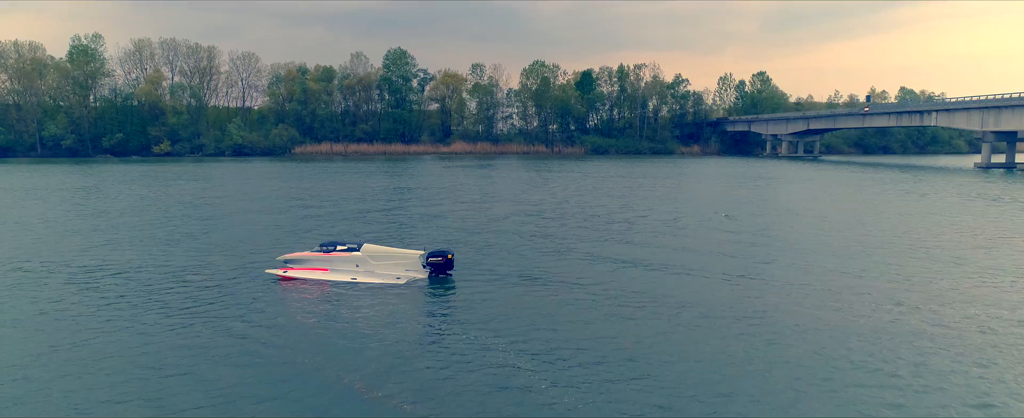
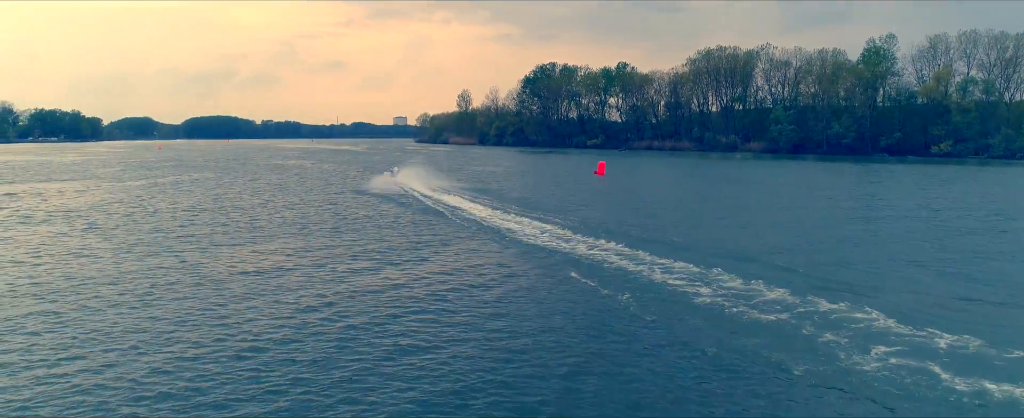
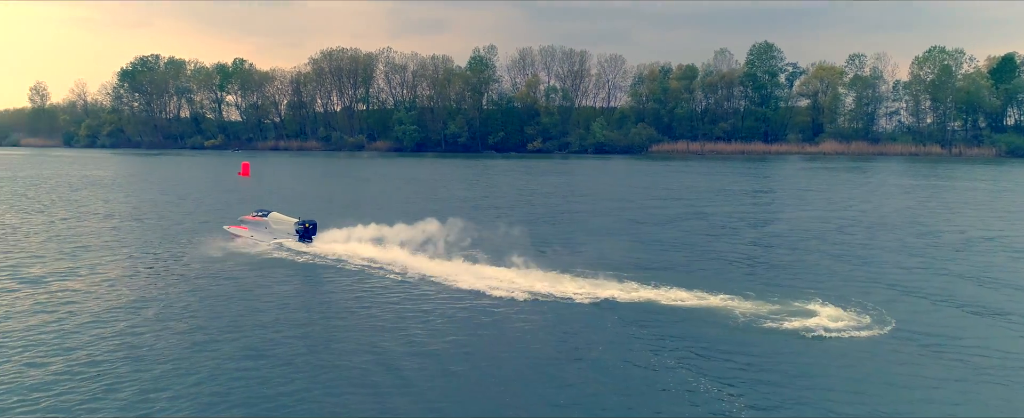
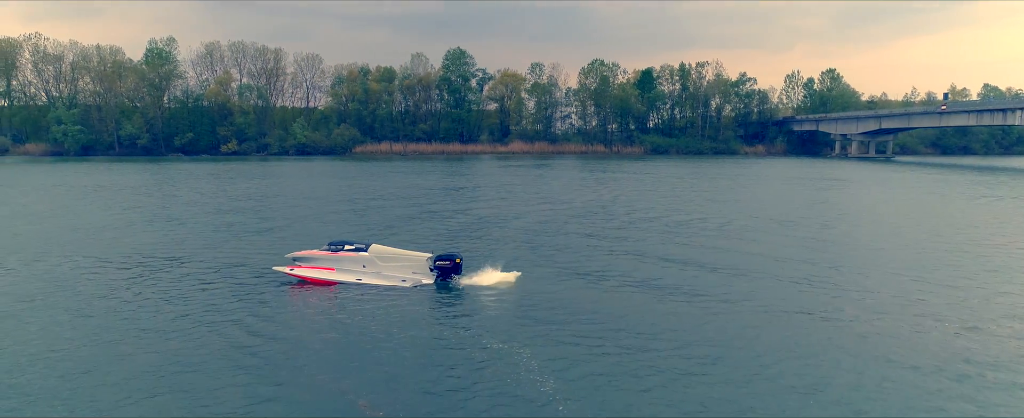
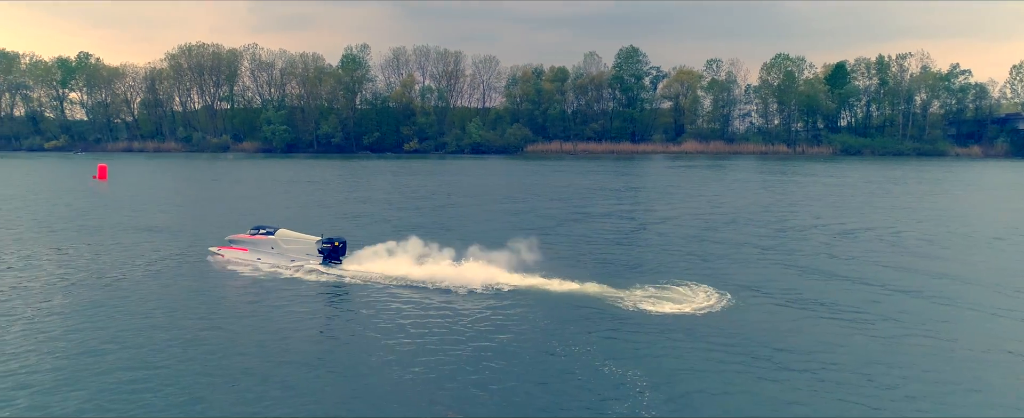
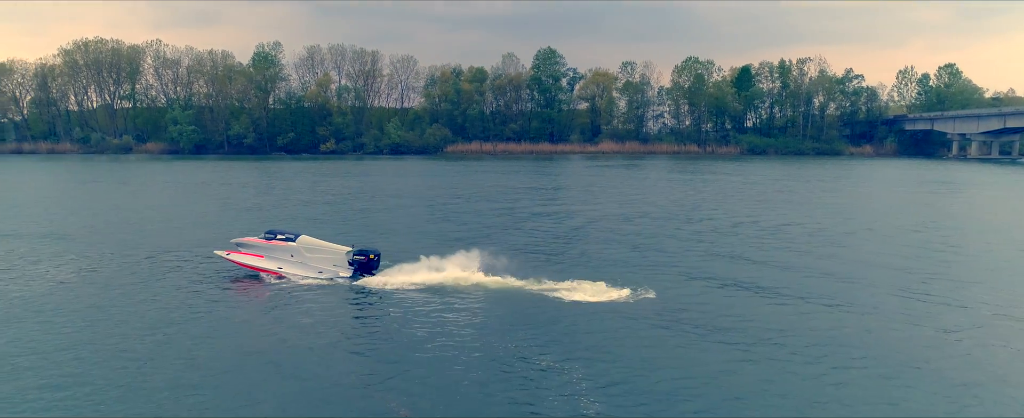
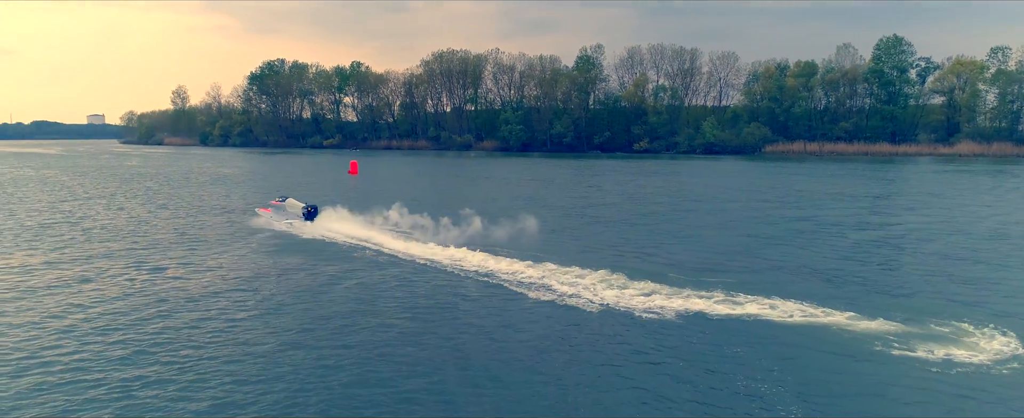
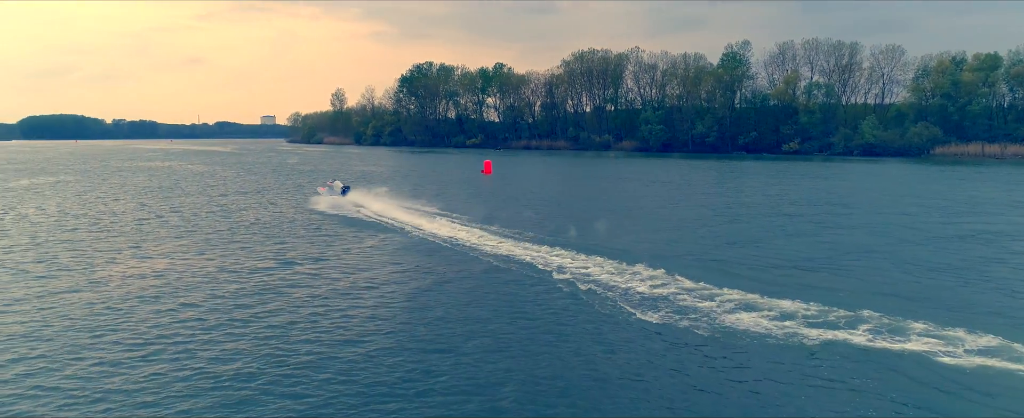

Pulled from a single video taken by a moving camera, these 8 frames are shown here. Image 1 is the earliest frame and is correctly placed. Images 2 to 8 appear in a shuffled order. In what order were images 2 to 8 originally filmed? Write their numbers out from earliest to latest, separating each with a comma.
4, 6, 5, 3, 7, 8, 2
